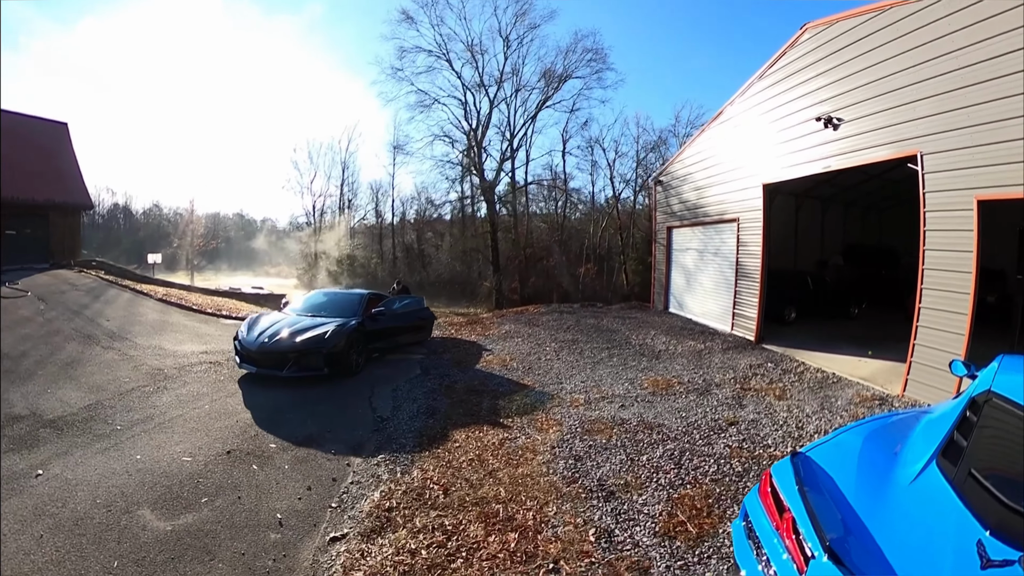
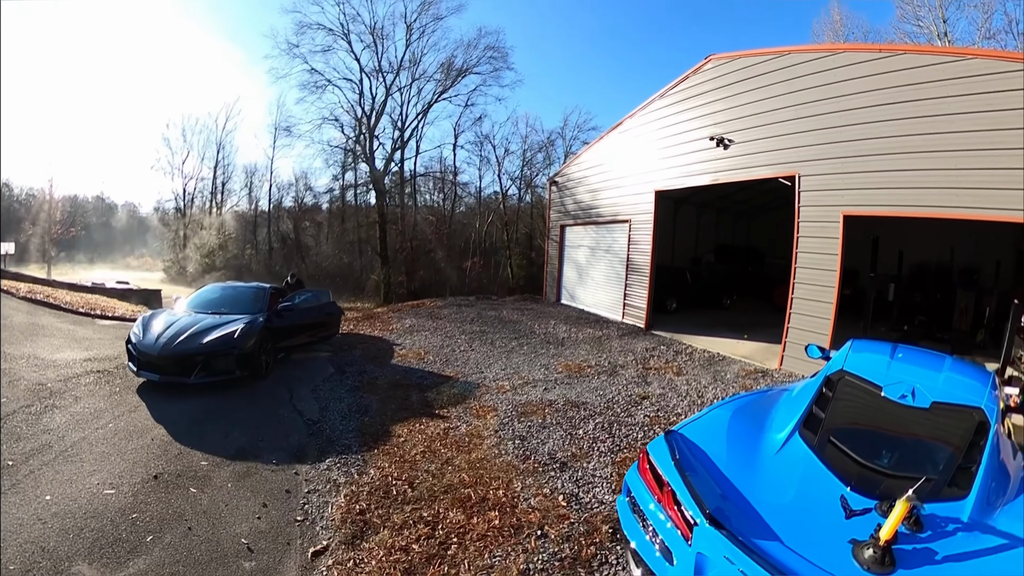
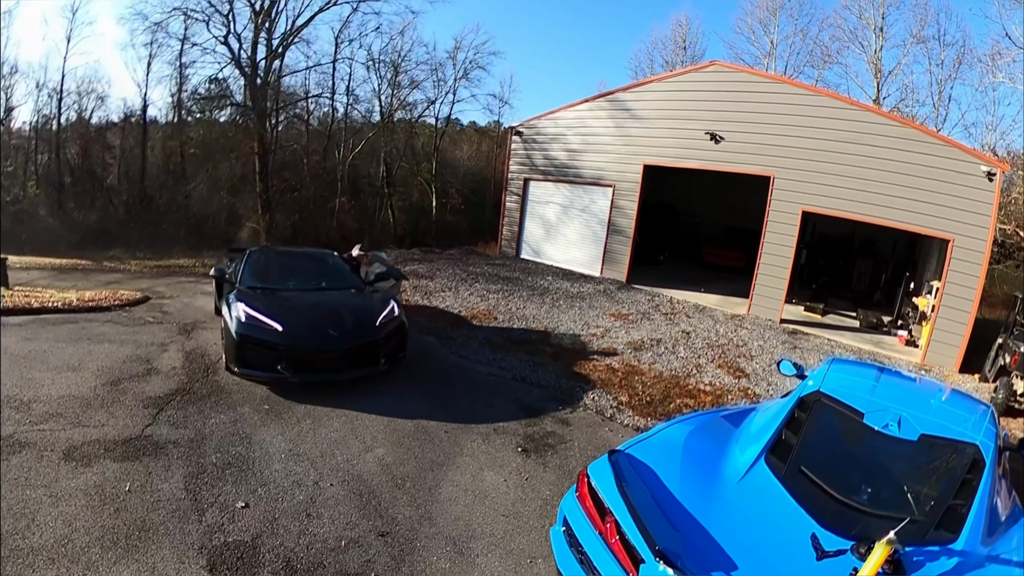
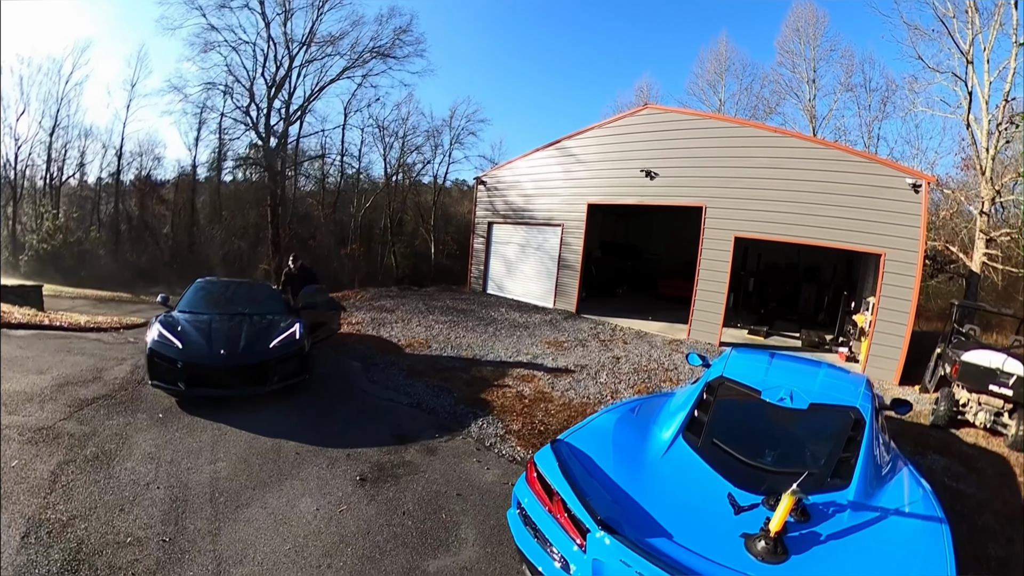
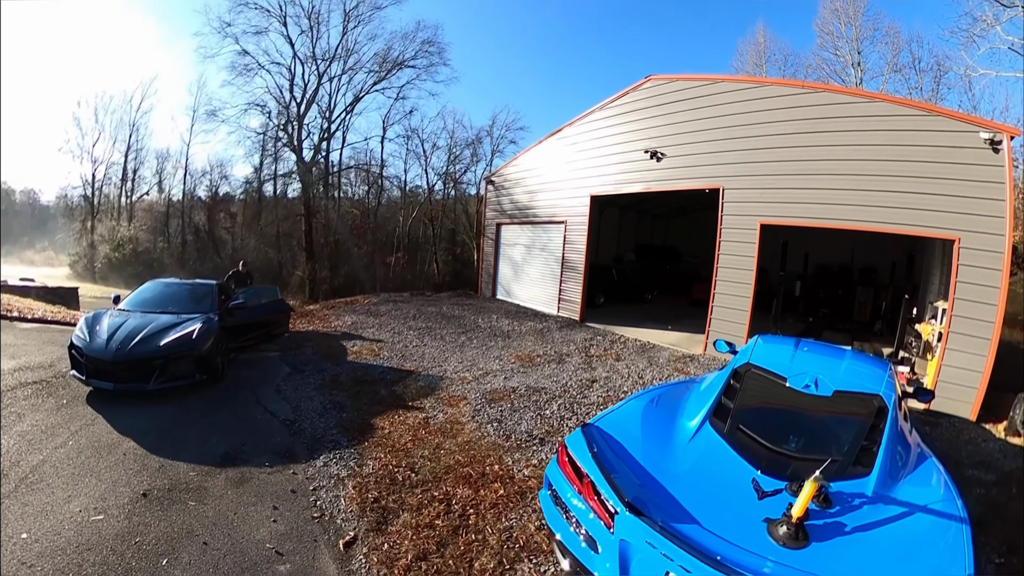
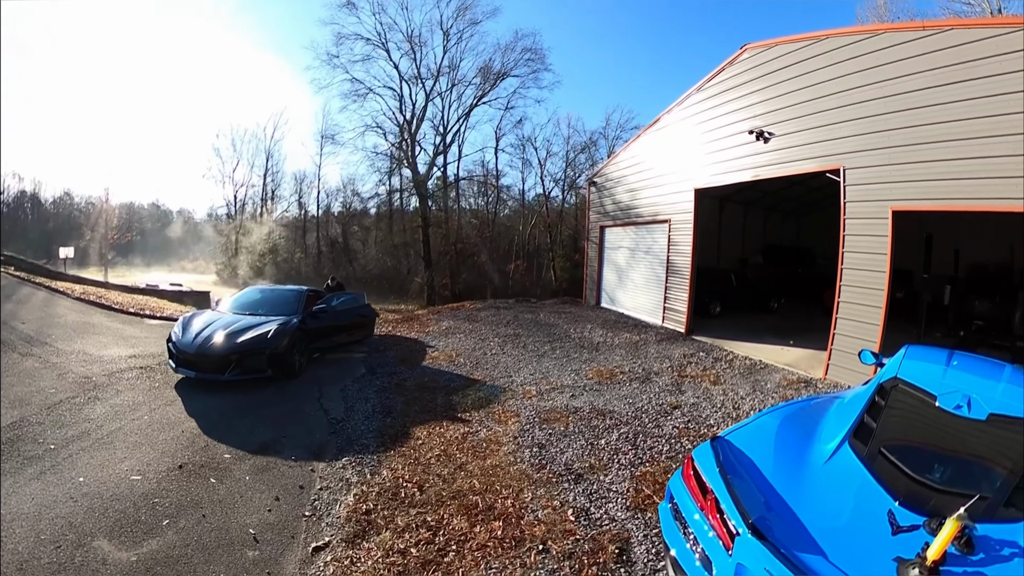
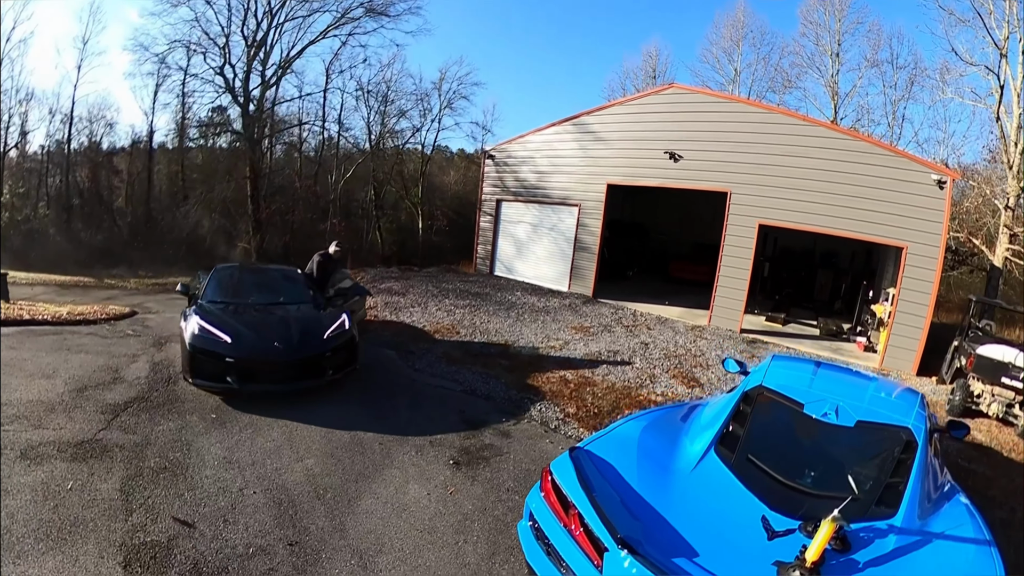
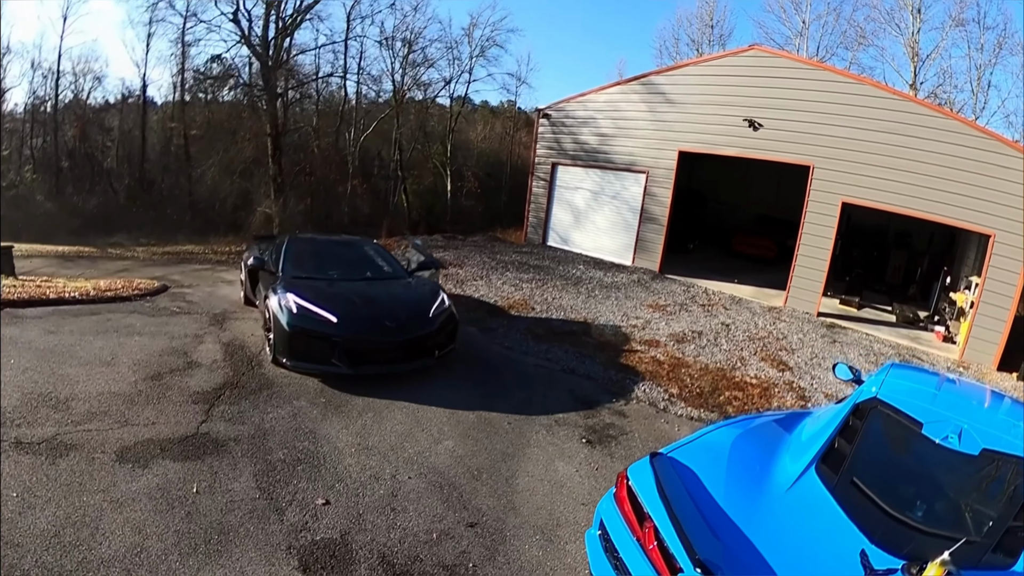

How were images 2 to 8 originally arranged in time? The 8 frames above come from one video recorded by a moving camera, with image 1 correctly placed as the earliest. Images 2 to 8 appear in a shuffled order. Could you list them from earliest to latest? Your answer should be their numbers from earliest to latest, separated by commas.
6, 2, 5, 4, 7, 3, 8
